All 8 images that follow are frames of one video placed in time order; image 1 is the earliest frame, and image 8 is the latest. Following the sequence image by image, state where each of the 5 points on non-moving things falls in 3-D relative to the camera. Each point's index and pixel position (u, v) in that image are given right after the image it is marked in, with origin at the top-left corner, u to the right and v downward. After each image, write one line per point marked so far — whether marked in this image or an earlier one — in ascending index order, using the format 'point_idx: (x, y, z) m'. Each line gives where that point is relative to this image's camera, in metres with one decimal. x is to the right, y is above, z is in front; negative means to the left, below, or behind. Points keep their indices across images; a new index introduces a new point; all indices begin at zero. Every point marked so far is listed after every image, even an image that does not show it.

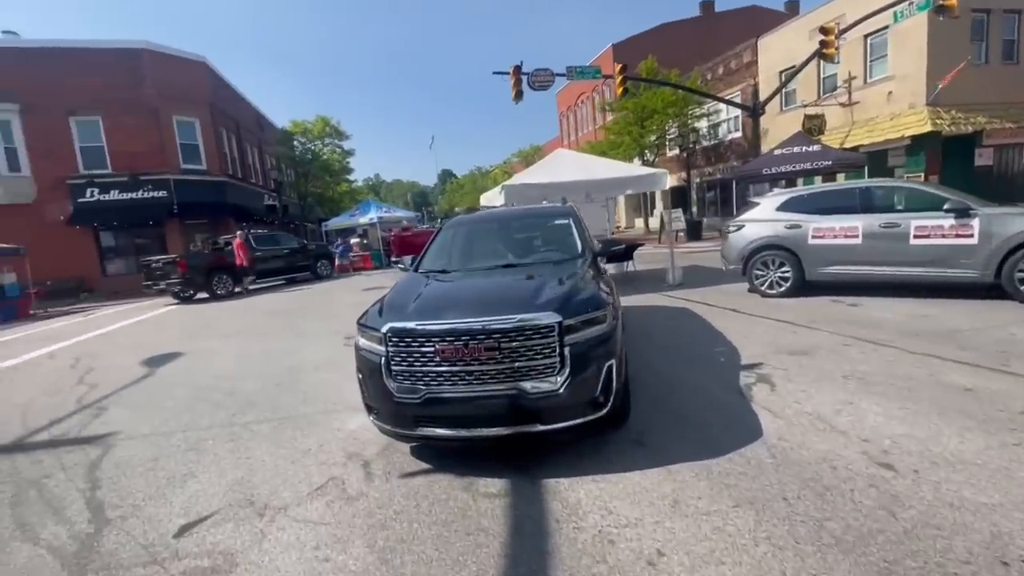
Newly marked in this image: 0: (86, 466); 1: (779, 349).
0: (-3.9, -1.6, +4.4) m
1: (+3.1, -0.7, +5.5) m
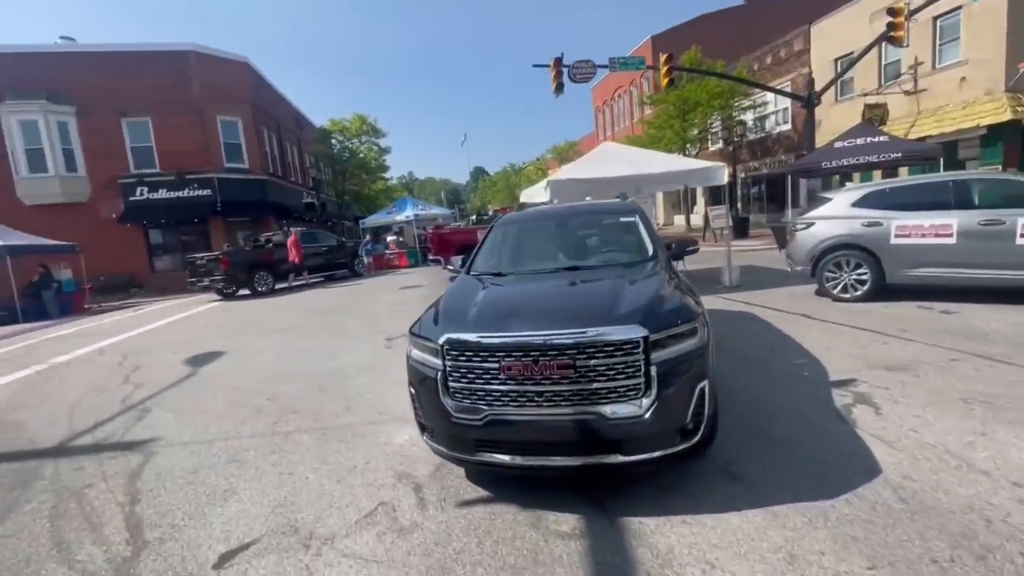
0: (-3.4, -1.6, +4.2) m
1: (+3.7, -0.8, +4.9) m
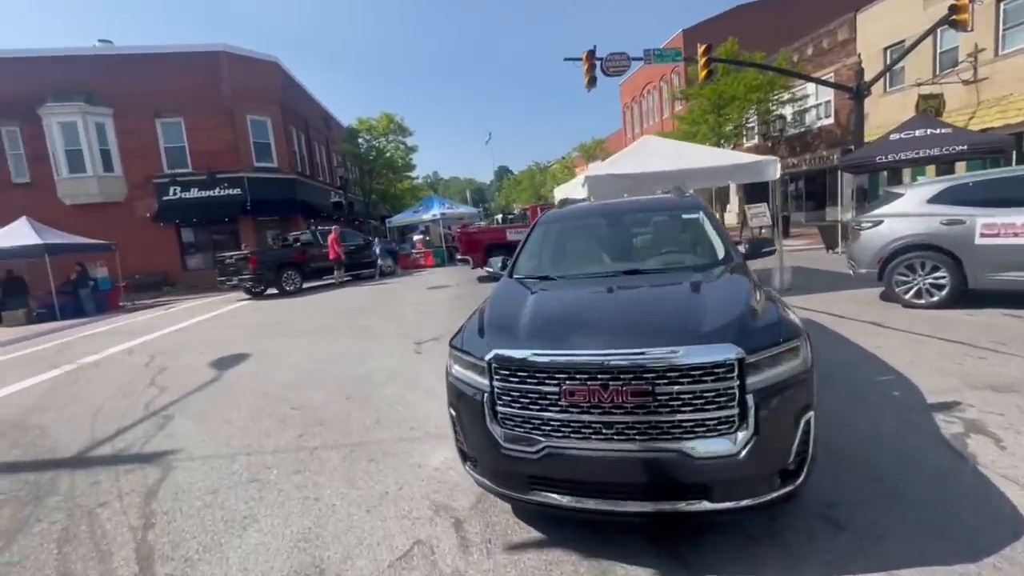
0: (-3.0, -1.7, +3.9) m
1: (+4.1, -0.8, +4.2) m
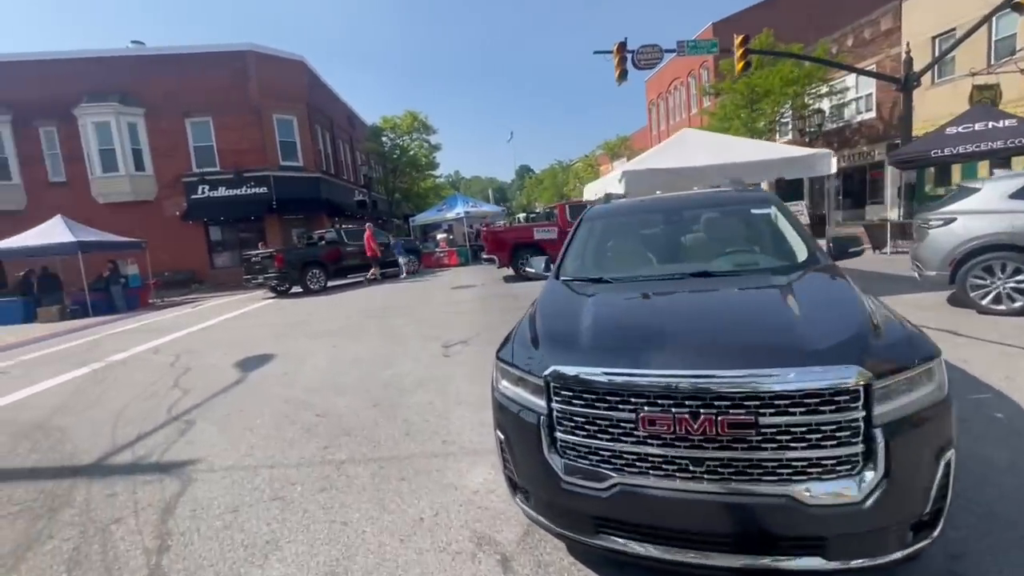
0: (-2.7, -1.7, +3.6) m
1: (+4.5, -0.9, +3.6) m
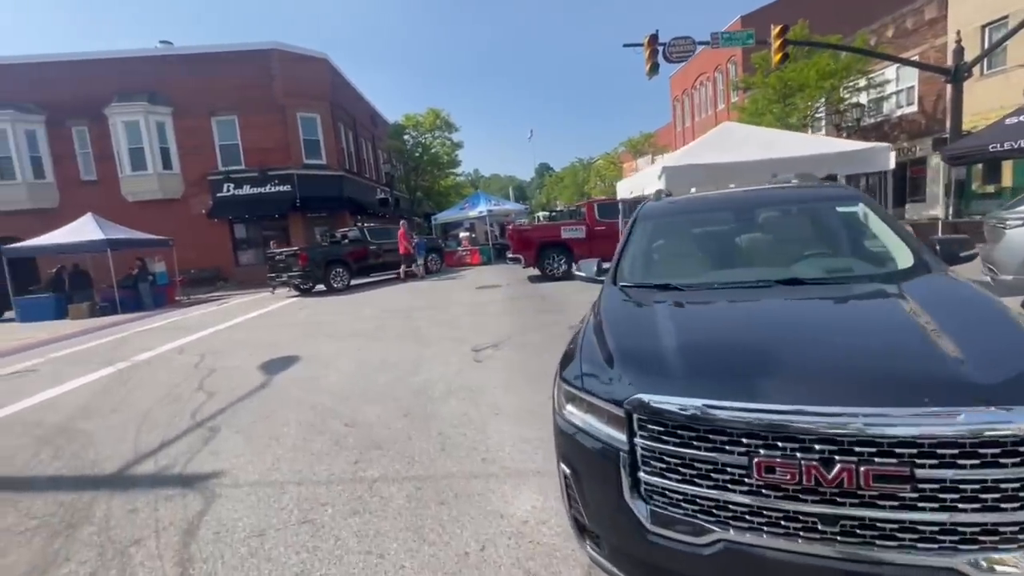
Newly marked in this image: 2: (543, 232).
0: (-2.3, -1.7, +3.3) m
1: (+4.8, -1.0, +3.1) m
2: (+0.9, +1.6, +13.7) m
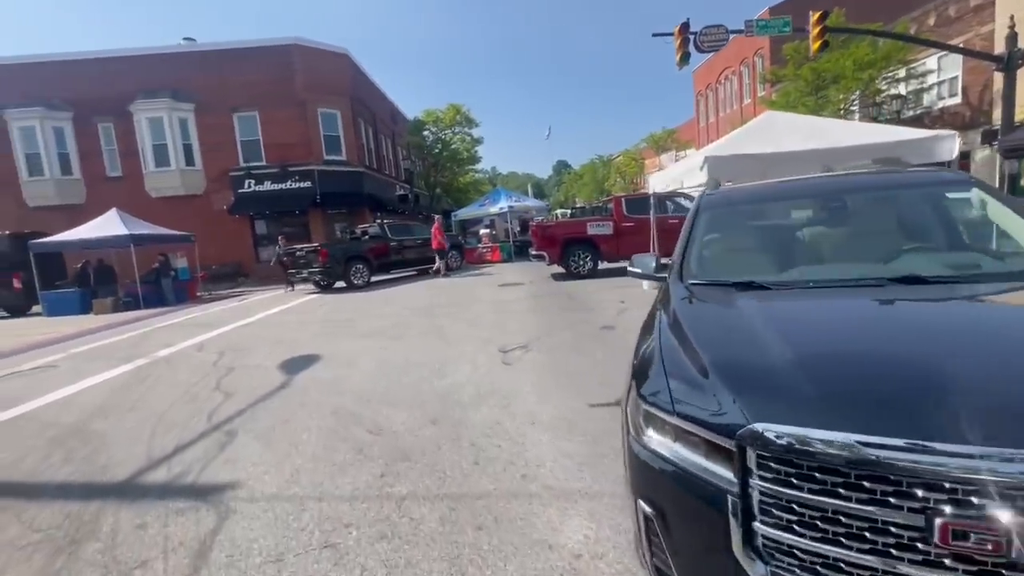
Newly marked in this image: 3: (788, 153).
0: (-2.0, -1.7, +3.0) m
1: (+5.1, -1.0, +2.5) m
2: (+1.6, +1.7, +13.2) m
3: (+4.2, +2.0, +7.2) m
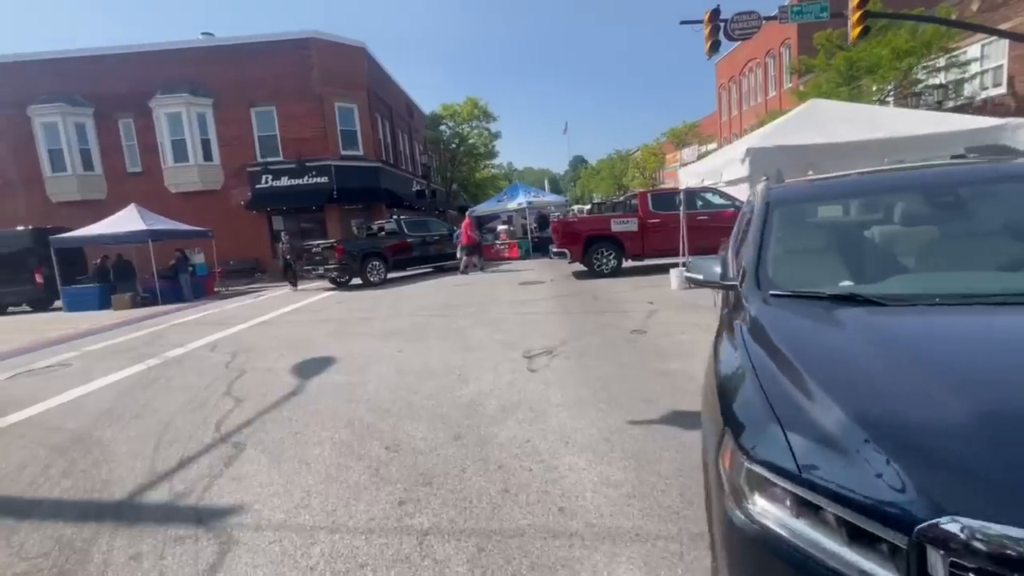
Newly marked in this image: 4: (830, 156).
0: (-1.8, -1.7, +2.7) m
1: (+5.3, -1.1, +2.0) m
2: (+2.1, +1.7, +12.7) m
3: (+4.5, +2.0, +6.6) m
4: (+4.4, +1.8, +6.7) m
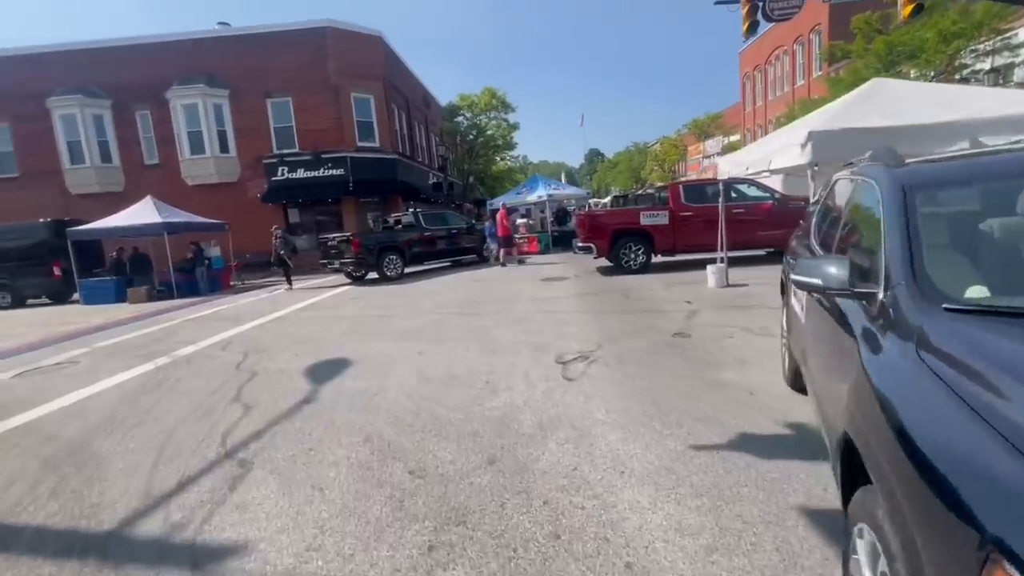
0: (-1.5, -1.7, +2.2) m
1: (+5.5, -1.1, +1.2) m
2: (+2.7, +1.8, +12.1) m
3: (+4.9, +2.0, +5.9) m
4: (+4.8, +1.8, +5.9) m
